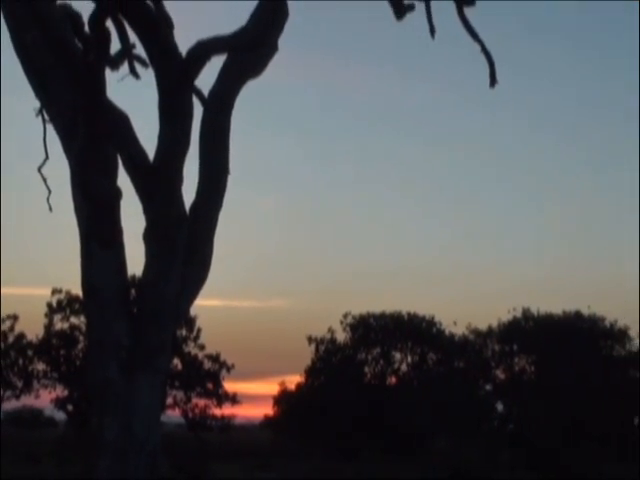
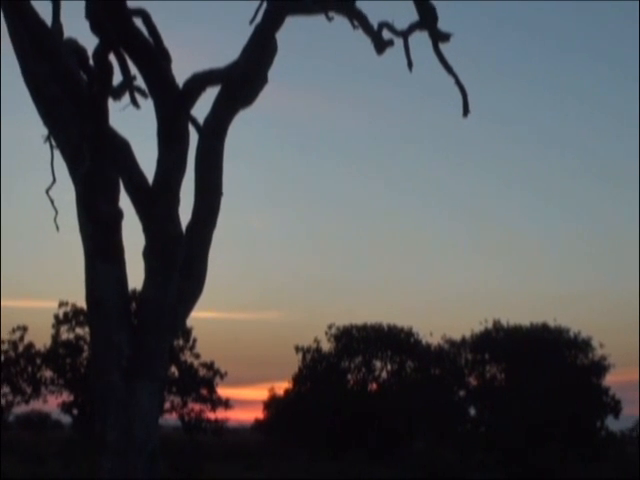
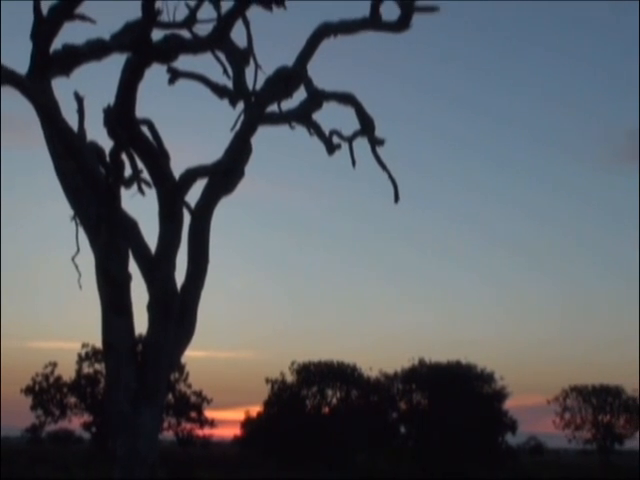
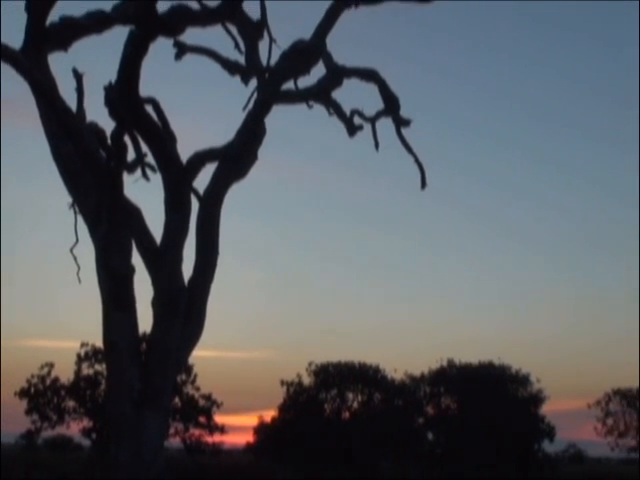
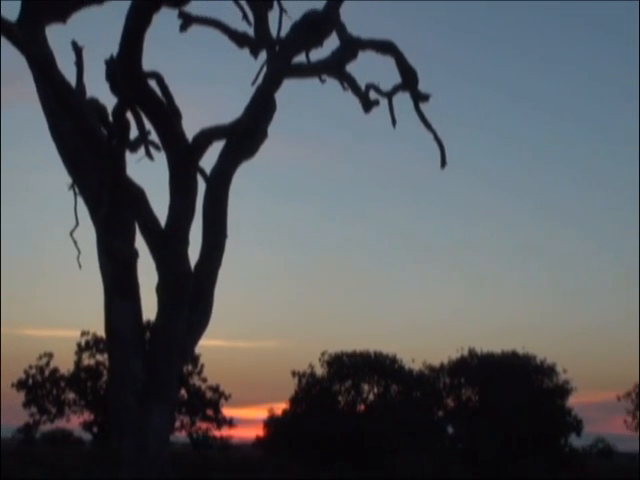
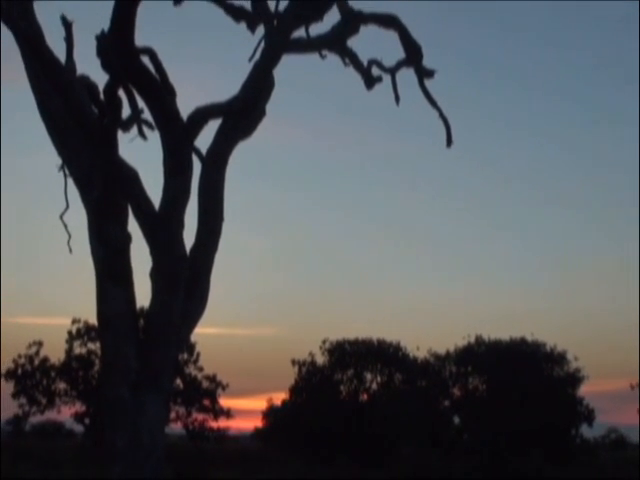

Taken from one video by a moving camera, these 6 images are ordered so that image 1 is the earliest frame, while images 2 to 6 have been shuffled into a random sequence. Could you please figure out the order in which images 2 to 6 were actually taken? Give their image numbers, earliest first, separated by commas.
2, 6, 5, 4, 3
